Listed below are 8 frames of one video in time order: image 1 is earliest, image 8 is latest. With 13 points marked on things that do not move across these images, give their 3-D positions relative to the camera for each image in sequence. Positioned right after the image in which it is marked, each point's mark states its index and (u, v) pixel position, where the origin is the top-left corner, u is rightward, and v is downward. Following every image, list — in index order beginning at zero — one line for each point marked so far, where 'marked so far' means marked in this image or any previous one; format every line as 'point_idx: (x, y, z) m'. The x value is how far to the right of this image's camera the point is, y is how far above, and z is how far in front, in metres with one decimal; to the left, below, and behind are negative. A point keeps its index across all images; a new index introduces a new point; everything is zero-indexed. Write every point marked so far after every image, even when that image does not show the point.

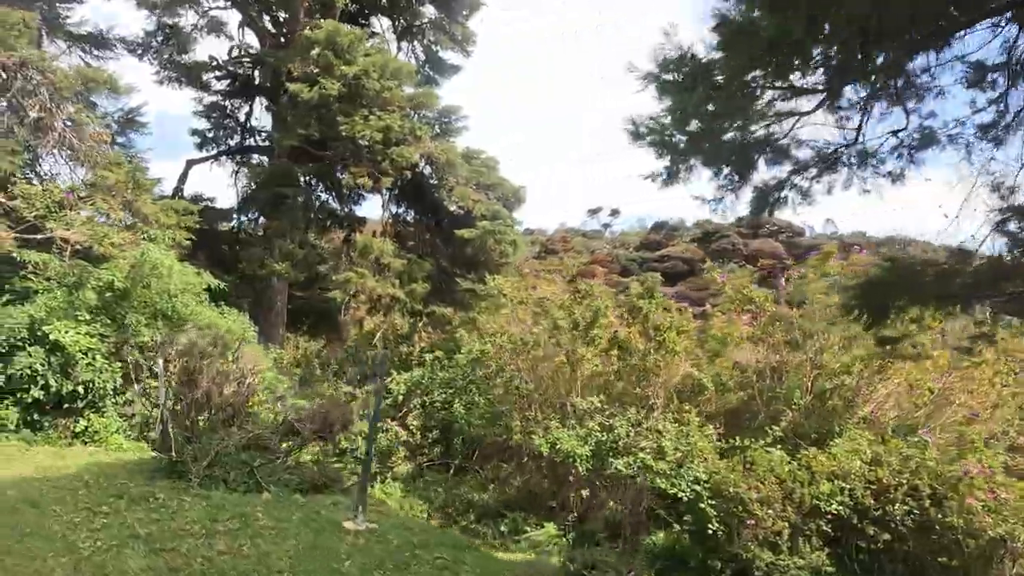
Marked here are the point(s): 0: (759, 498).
0: (+2.5, -2.2, +7.1) m
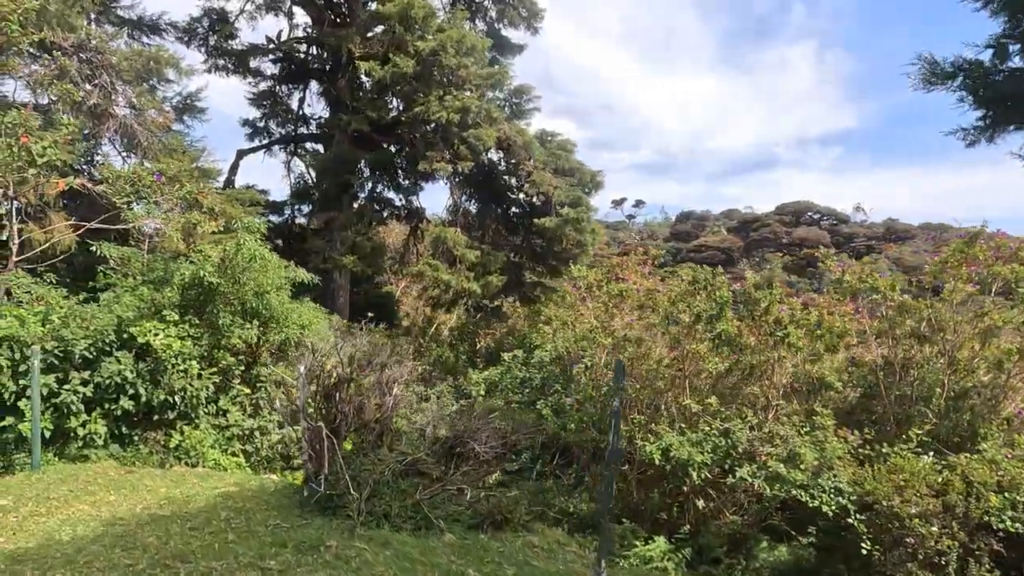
0: (+3.8, -2.1, +6.2) m
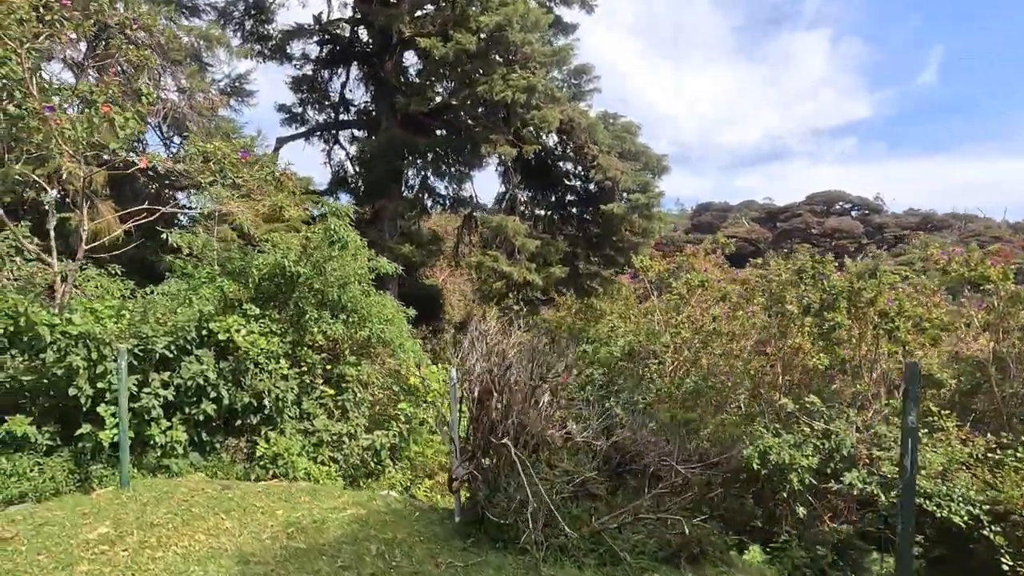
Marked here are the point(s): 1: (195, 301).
0: (+4.8, -2.0, +5.6) m
1: (-2.4, -0.1, +5.1) m
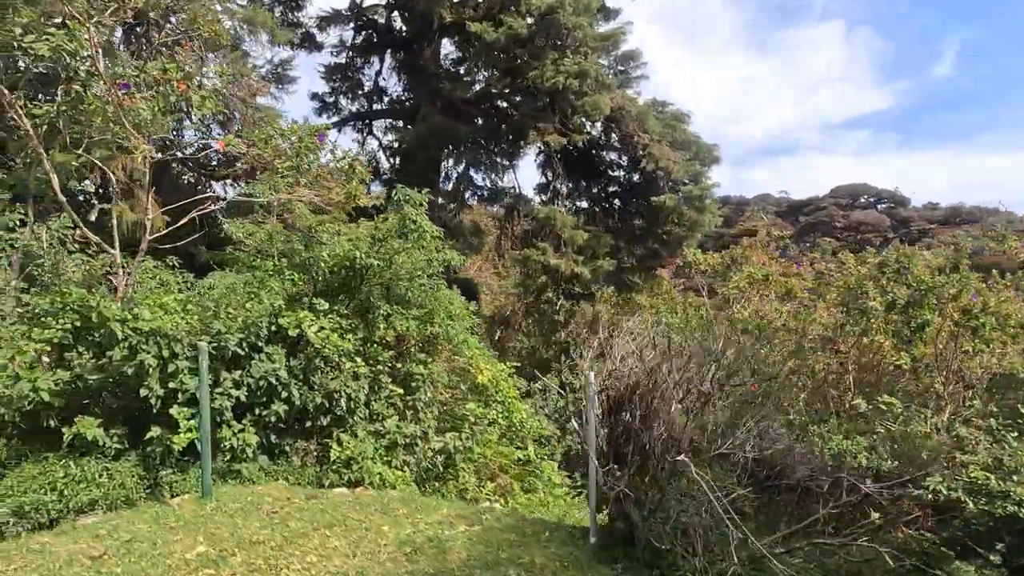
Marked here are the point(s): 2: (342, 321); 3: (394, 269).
0: (+5.4, -2.0, +5.2) m
1: (-1.8, 0.0, +4.8) m
2: (-1.3, -0.3, +5.1) m
3: (-0.9, +0.2, +5.4) m
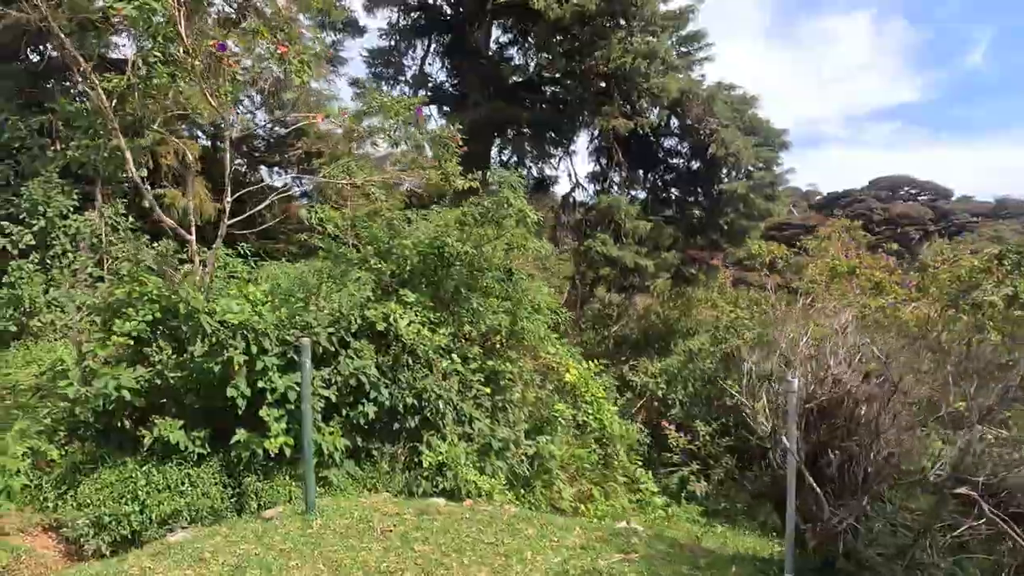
0: (+6.2, -1.9, +4.6) m
1: (-1.1, 0.0, +4.4) m
2: (-0.6, -0.2, +4.7) m
3: (-0.2, +0.2, +5.0) m
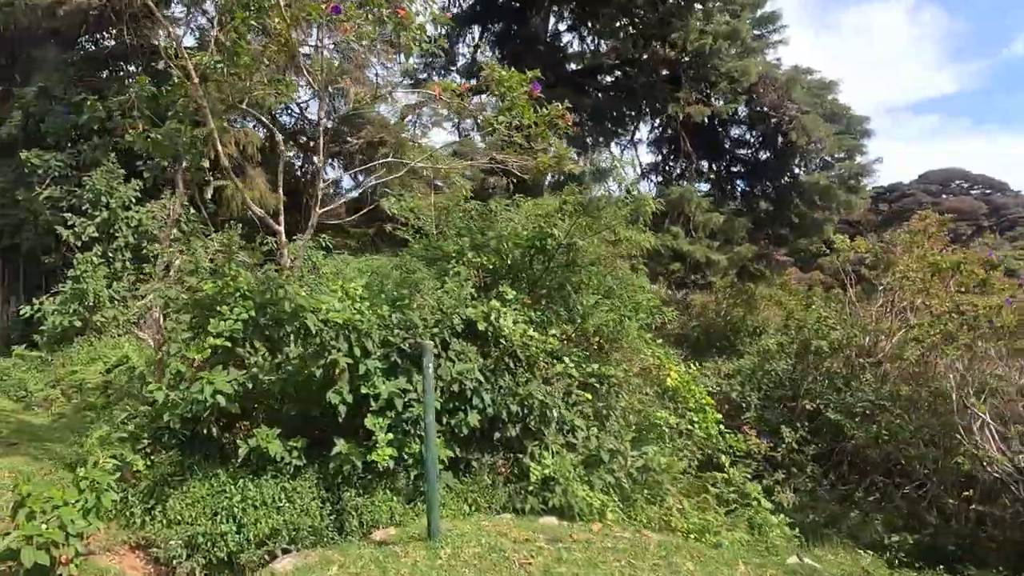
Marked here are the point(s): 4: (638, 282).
0: (+6.8, -1.9, +3.9) m
1: (-0.4, 0.0, +4.0) m
2: (+0.1, -0.2, +4.3) m
3: (+0.5, +0.3, +4.5) m
4: (+0.9, 0.0, +5.0) m
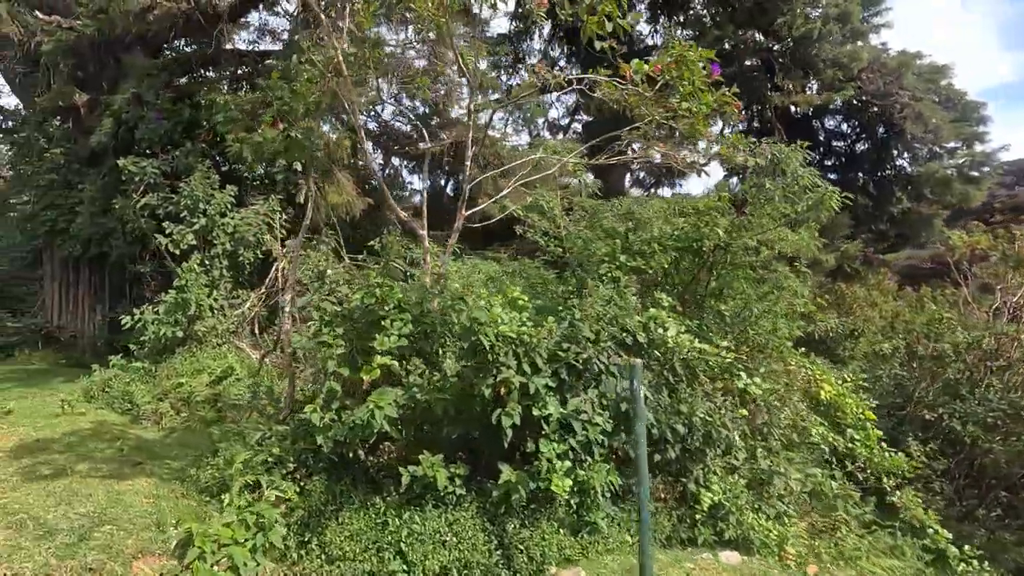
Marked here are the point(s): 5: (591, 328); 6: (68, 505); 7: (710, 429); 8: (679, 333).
0: (+7.7, -1.9, +3.1) m
1: (+0.5, 0.0, +3.7) m
2: (+1.0, -0.2, +3.9) m
3: (+1.4, +0.2, +4.1) m
4: (+1.9, 0.0, +4.5) m
5: (+0.4, -0.2, +3.3) m
6: (-2.2, -1.1, +3.2) m
7: (+1.1, -0.8, +3.7) m
8: (+0.9, -0.2, +3.6) m
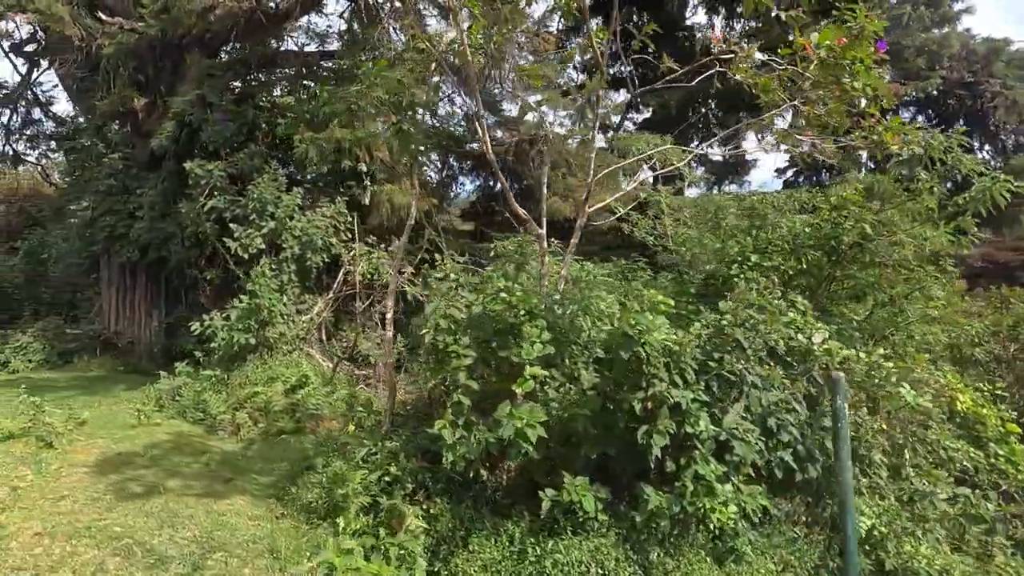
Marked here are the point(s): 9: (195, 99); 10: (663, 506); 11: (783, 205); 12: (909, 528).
0: (+8.3, -1.9, +2.5) m
1: (+1.1, 0.0, +3.3) m
2: (+1.7, -0.2, +3.5) m
3: (+2.1, +0.2, +3.8) m
4: (+2.5, 0.0, +4.1) m
5: (+1.0, -0.2, +3.0) m
6: (-1.5, -1.1, +3.0) m
7: (+1.7, -0.8, +3.3) m
8: (+1.6, -0.3, +3.3) m
9: (-3.4, +2.0, +7.2) m
10: (+0.6, -0.9, +2.8) m
11: (+1.6, +0.5, +4.1) m
12: (+2.0, -1.2, +3.4) m
